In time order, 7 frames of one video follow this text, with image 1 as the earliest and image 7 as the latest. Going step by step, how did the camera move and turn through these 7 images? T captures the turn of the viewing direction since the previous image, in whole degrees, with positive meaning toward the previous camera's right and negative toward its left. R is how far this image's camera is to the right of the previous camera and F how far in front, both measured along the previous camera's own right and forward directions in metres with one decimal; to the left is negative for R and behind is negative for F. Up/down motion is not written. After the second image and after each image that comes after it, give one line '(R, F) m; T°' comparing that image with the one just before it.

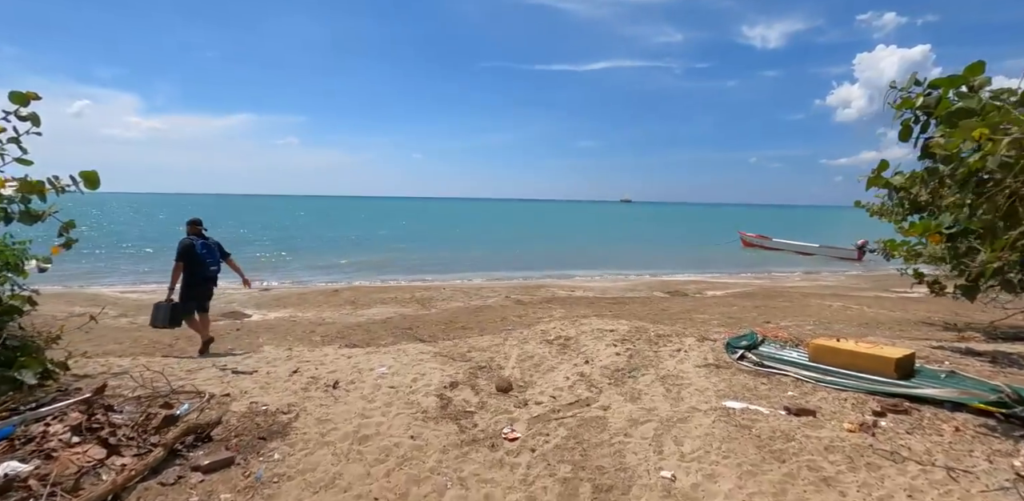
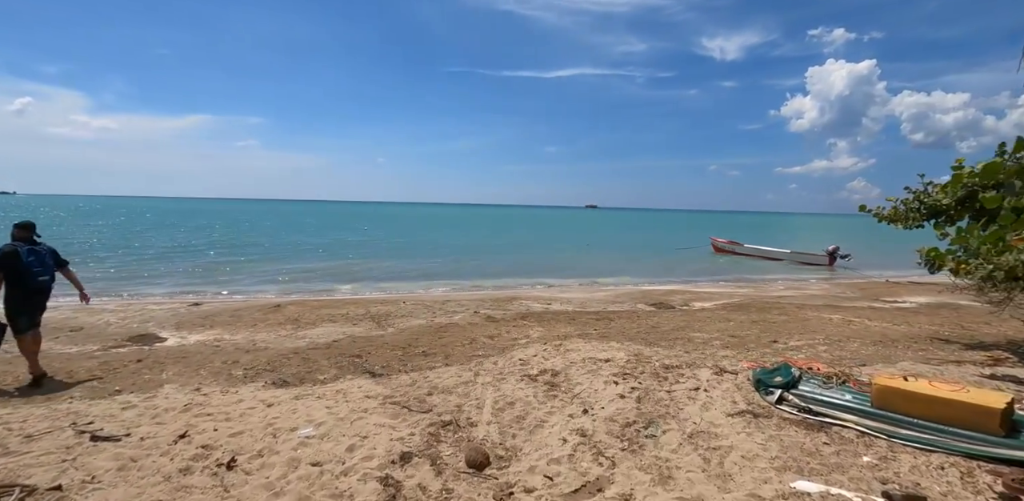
(-0.1, +1.8) m; +4°
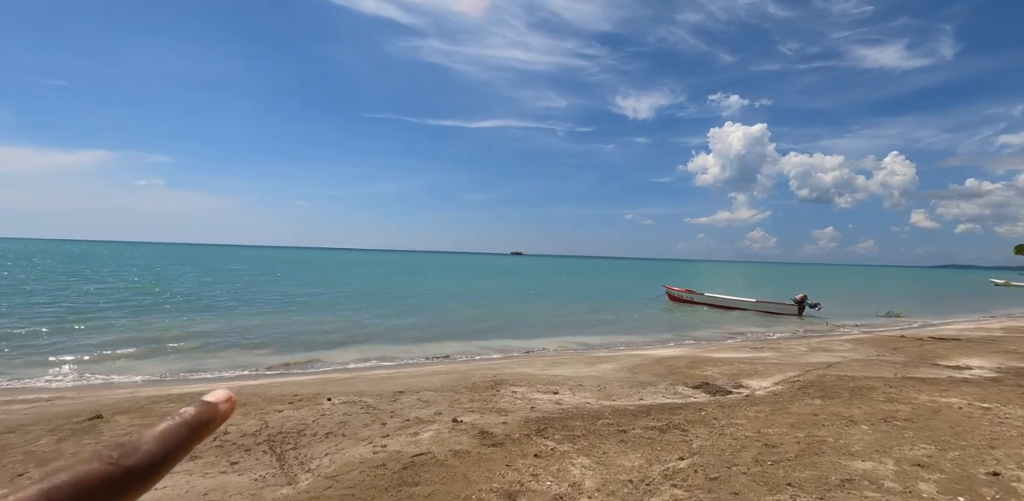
(-1.3, +5.2) m; +8°
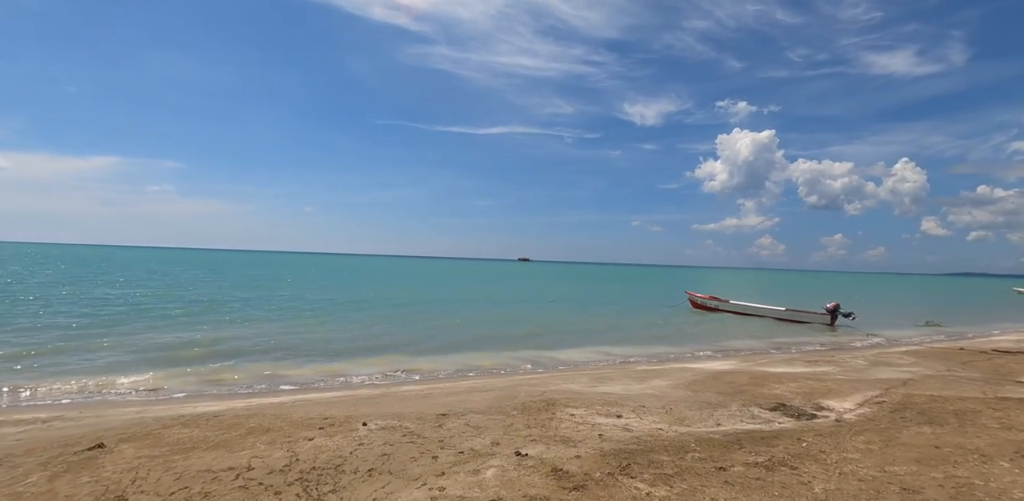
(-0.9, +1.2) m; -1°
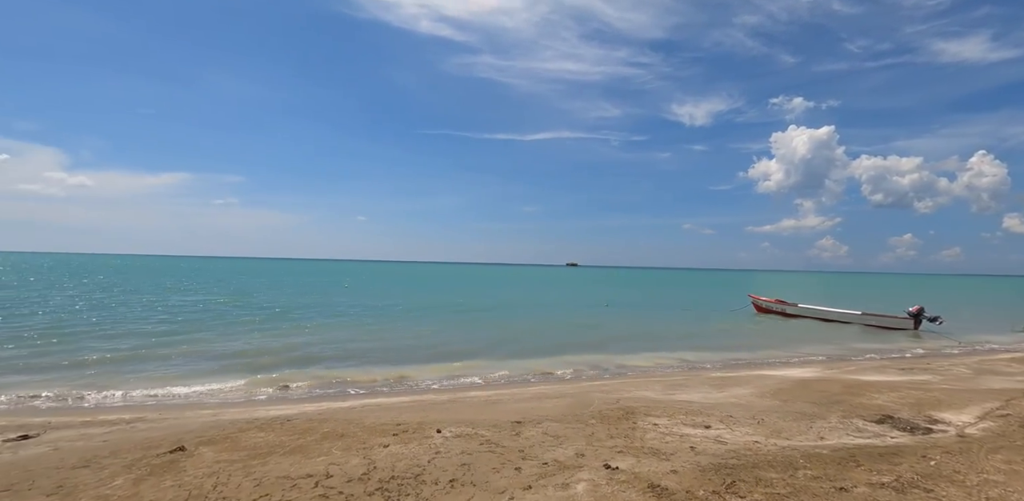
(-0.5, +0.4) m; -5°
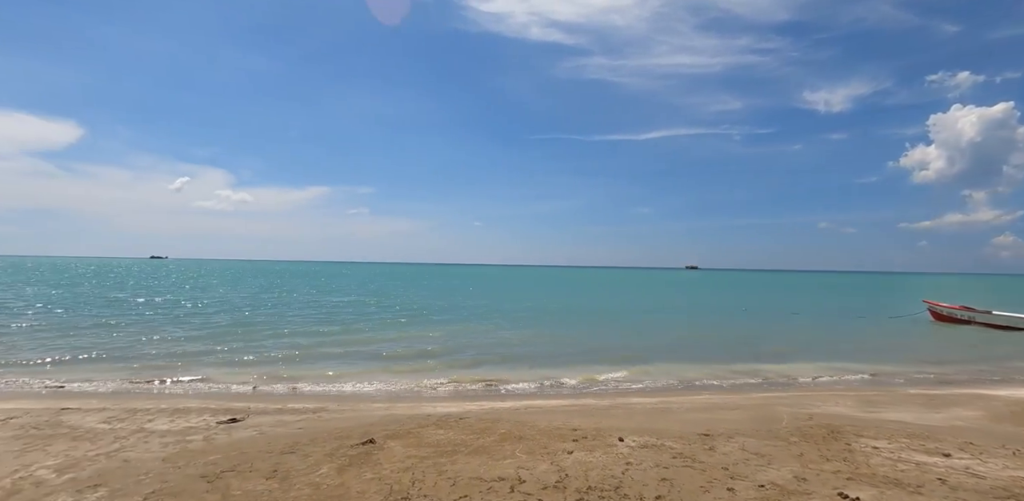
(-1.0, +0.4) m; -12°
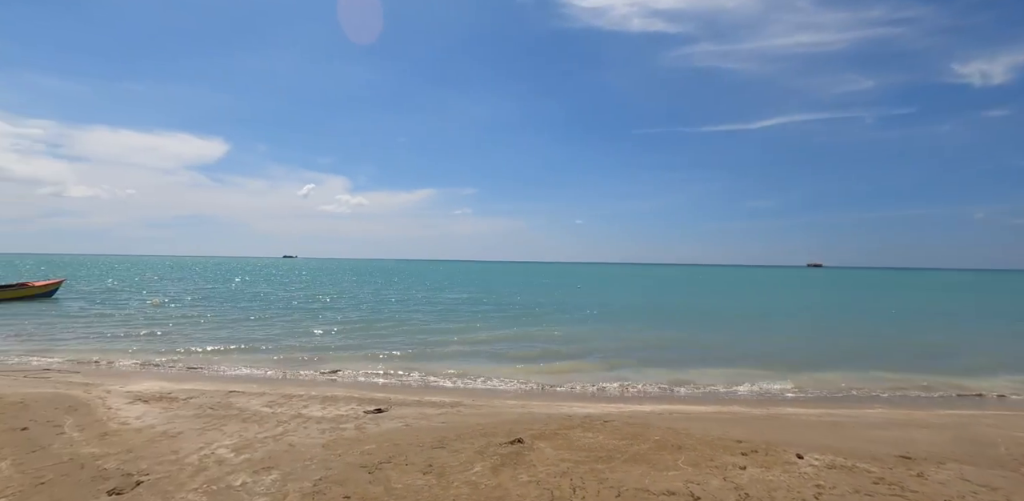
(-0.7, +0.3) m; -11°
